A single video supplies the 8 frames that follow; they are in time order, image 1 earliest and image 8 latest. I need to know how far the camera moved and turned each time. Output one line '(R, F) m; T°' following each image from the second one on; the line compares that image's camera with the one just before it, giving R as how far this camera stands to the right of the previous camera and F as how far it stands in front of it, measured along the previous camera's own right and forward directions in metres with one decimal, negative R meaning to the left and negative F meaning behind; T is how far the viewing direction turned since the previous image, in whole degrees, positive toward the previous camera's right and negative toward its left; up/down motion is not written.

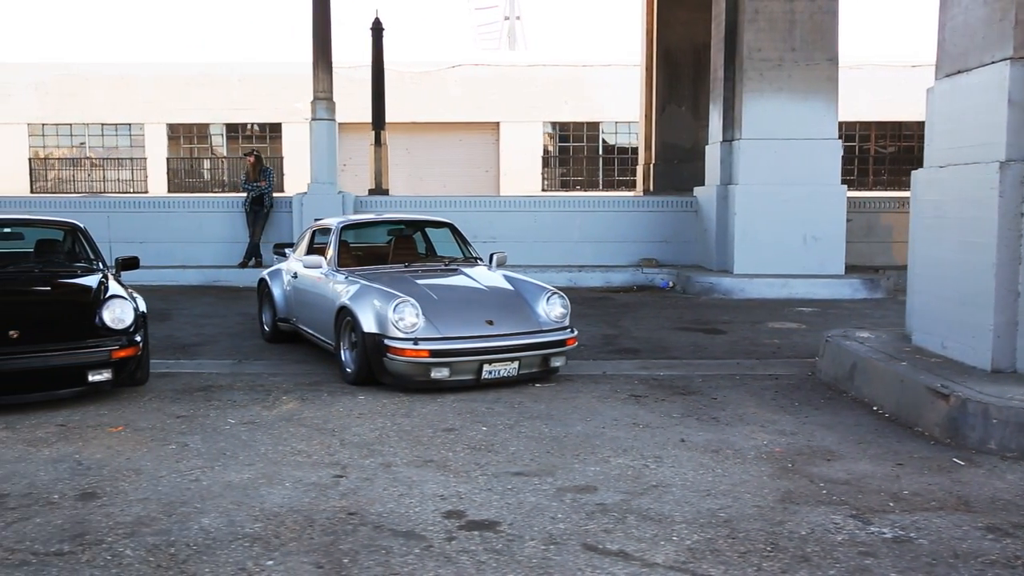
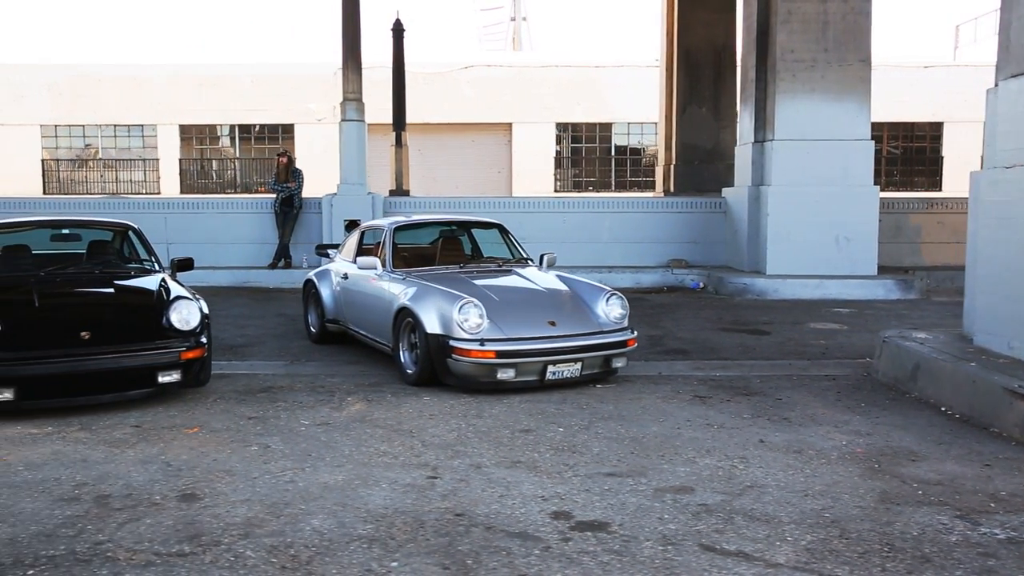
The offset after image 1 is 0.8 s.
(-0.5, 0.0) m; 0°
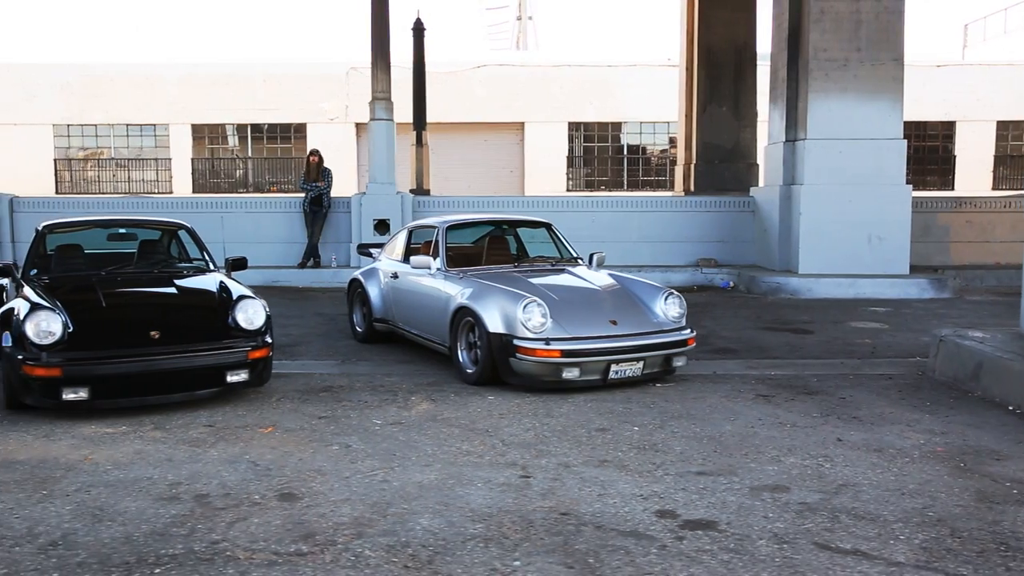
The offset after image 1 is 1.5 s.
(-0.5, 0.0) m; 0°
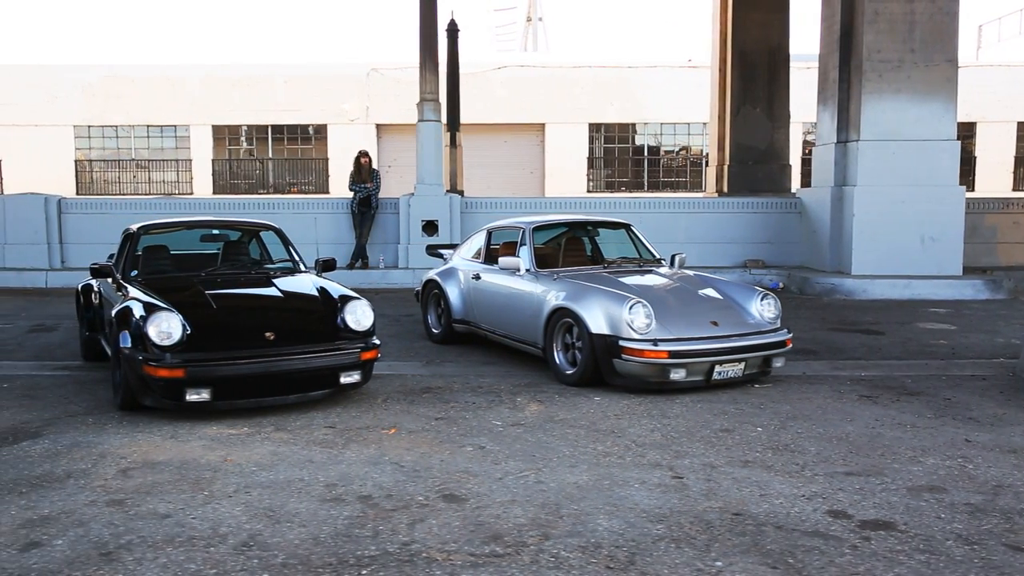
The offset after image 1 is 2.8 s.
(-0.8, 0.0) m; 0°
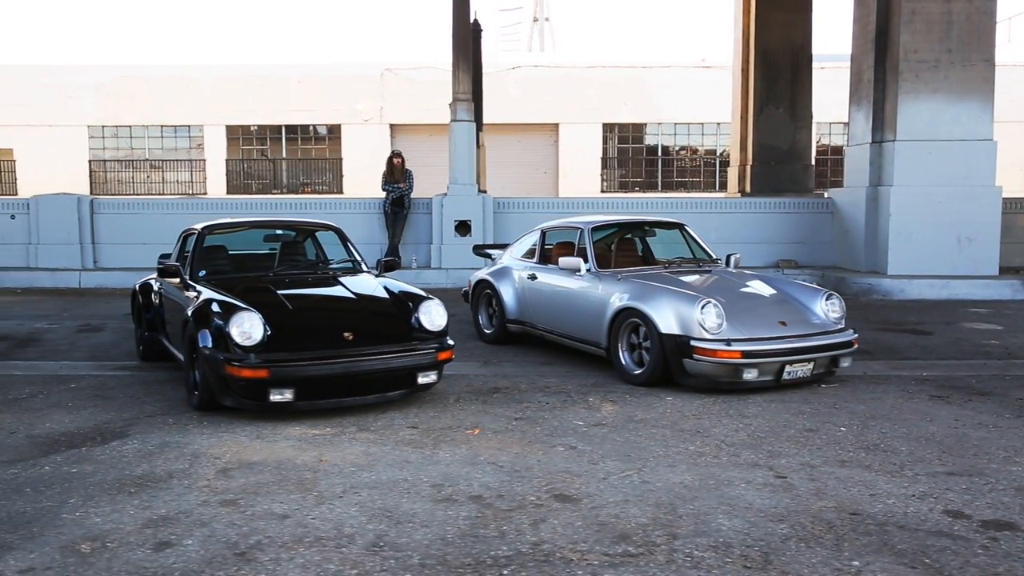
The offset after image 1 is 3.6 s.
(-0.6, 0.0) m; 0°
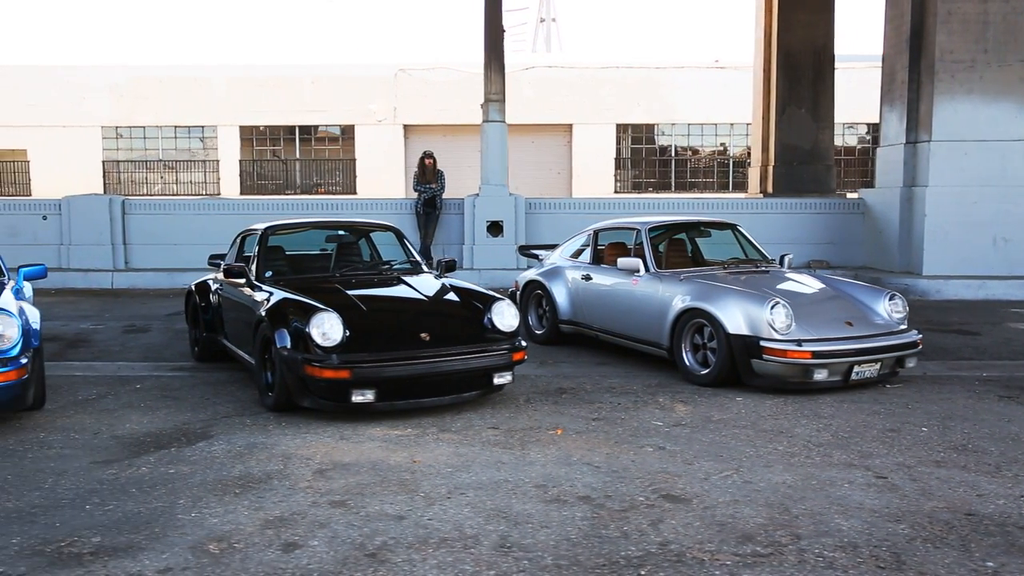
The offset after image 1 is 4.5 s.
(-0.6, 0.0) m; 0°
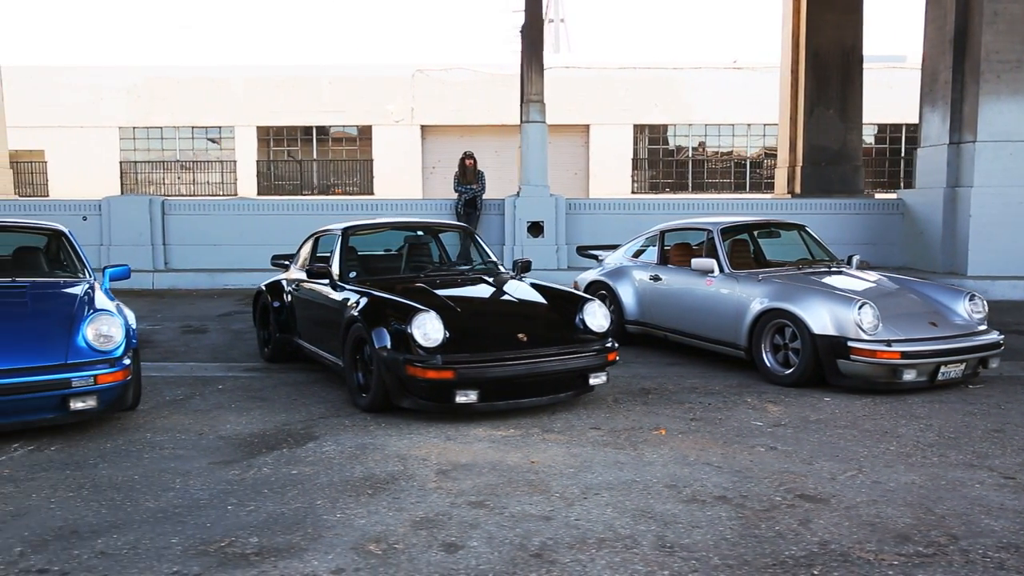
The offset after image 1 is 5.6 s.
(-0.7, 0.0) m; 0°
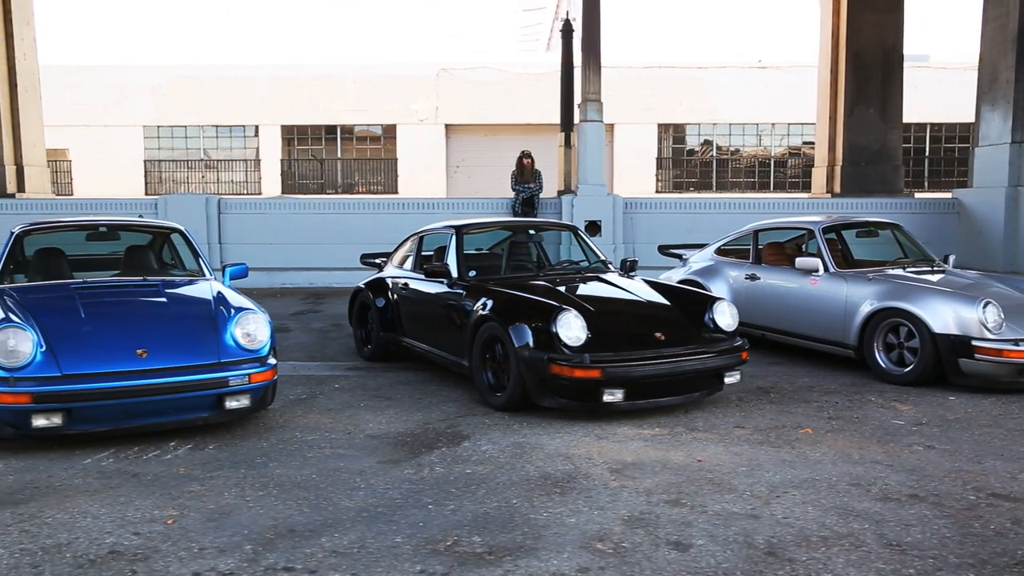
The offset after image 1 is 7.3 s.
(-1.0, 0.0) m; 0°
